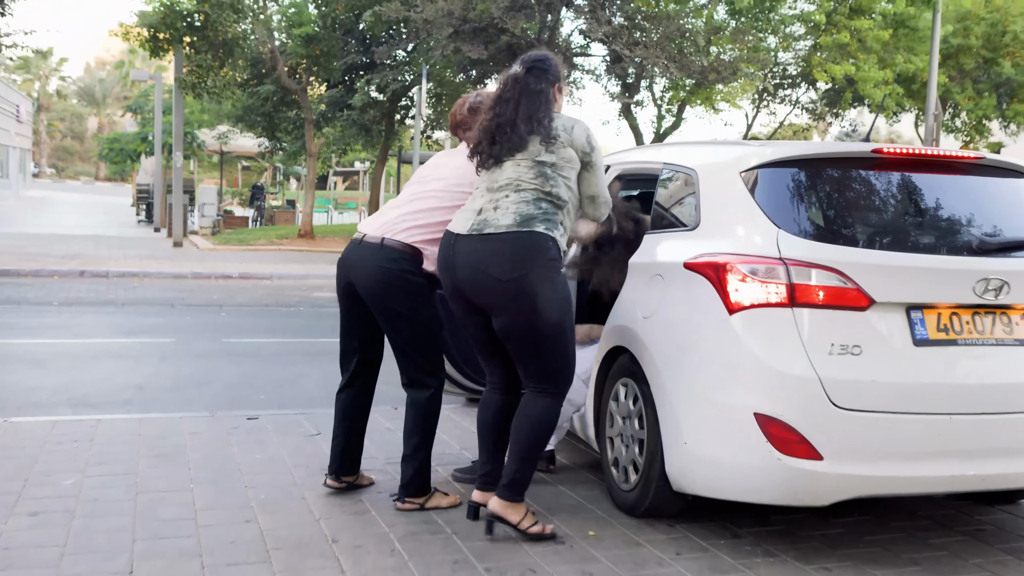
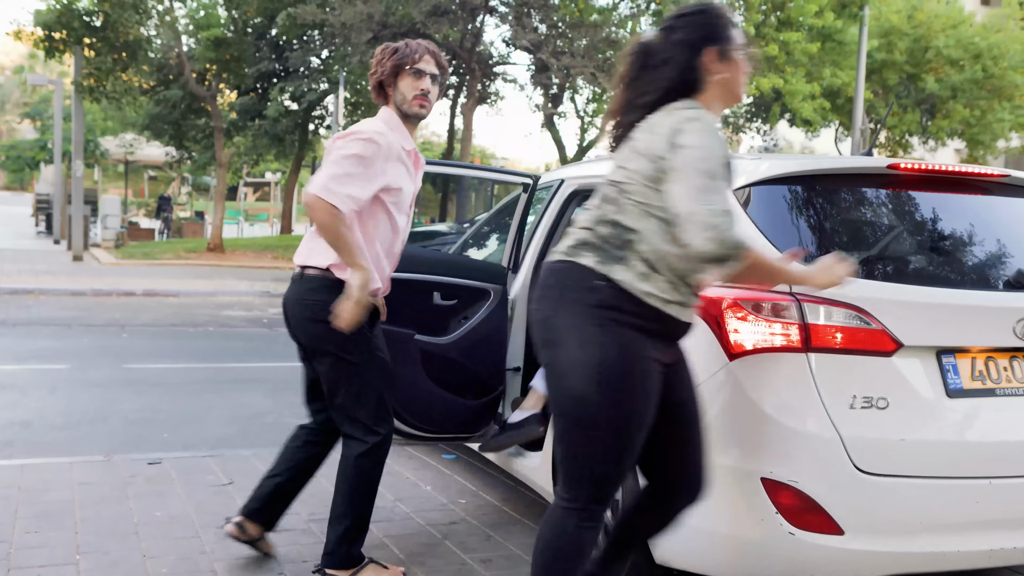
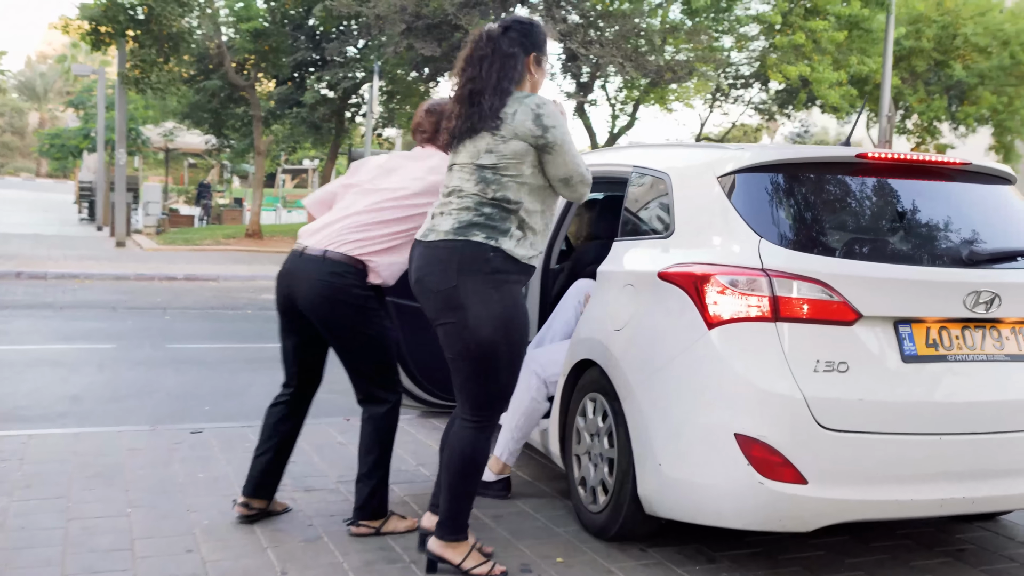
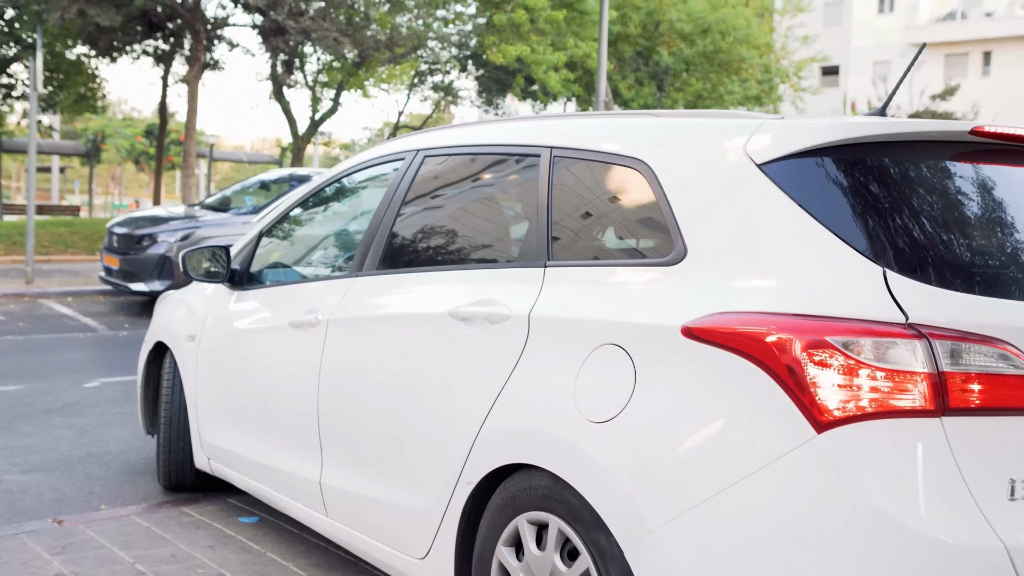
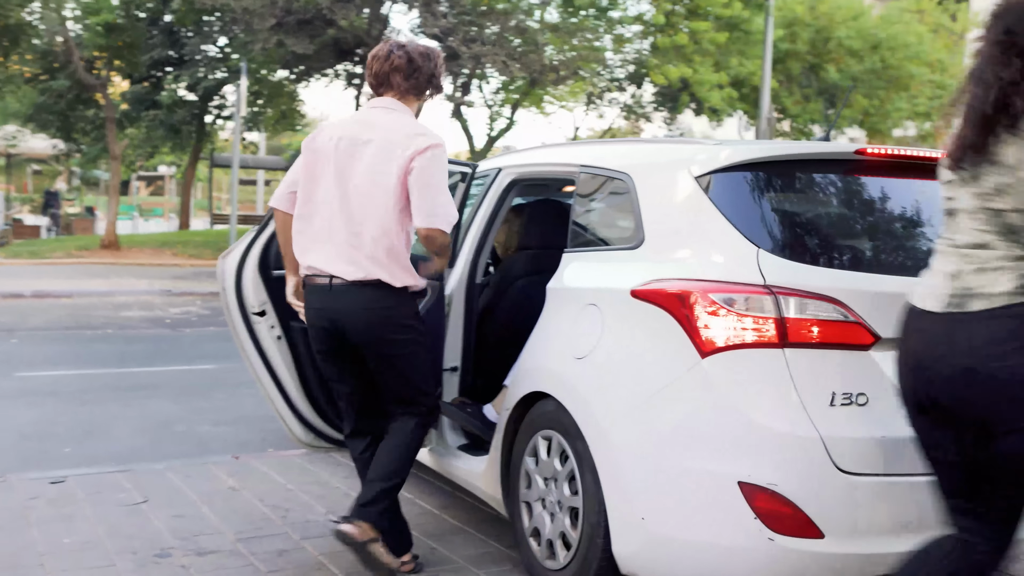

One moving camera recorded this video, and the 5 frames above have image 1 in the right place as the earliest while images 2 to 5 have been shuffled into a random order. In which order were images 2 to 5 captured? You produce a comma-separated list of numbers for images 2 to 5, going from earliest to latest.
3, 2, 5, 4
